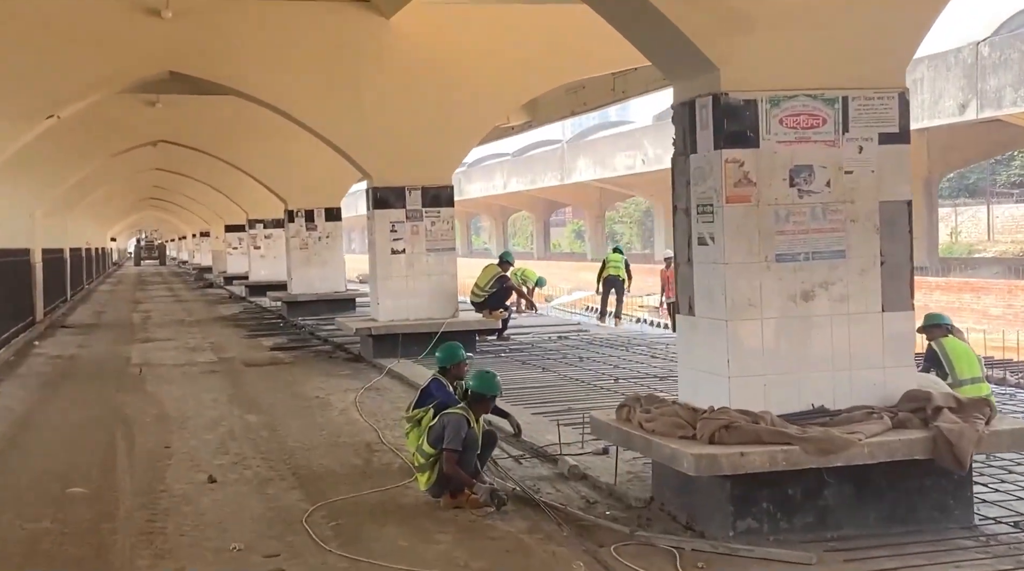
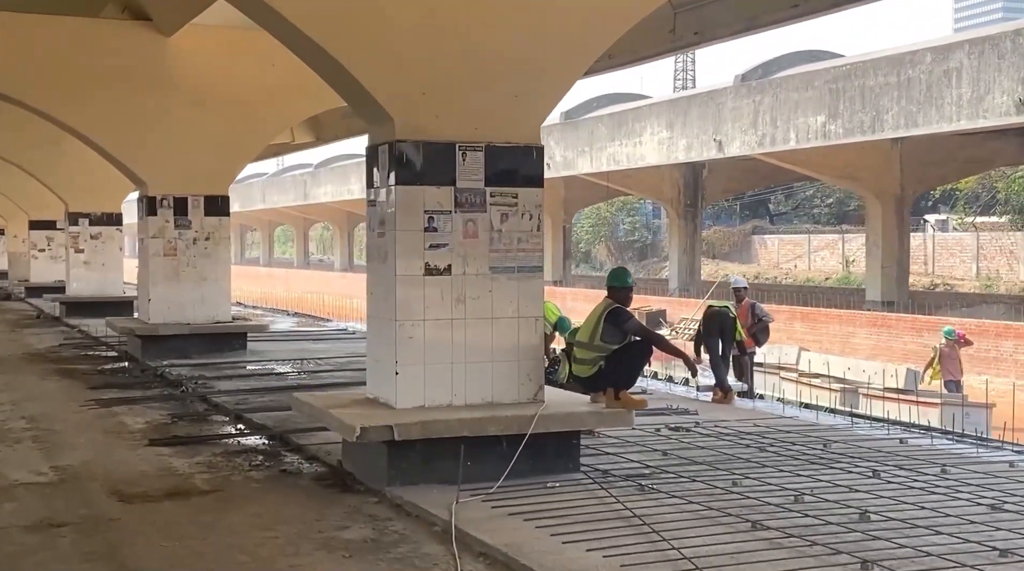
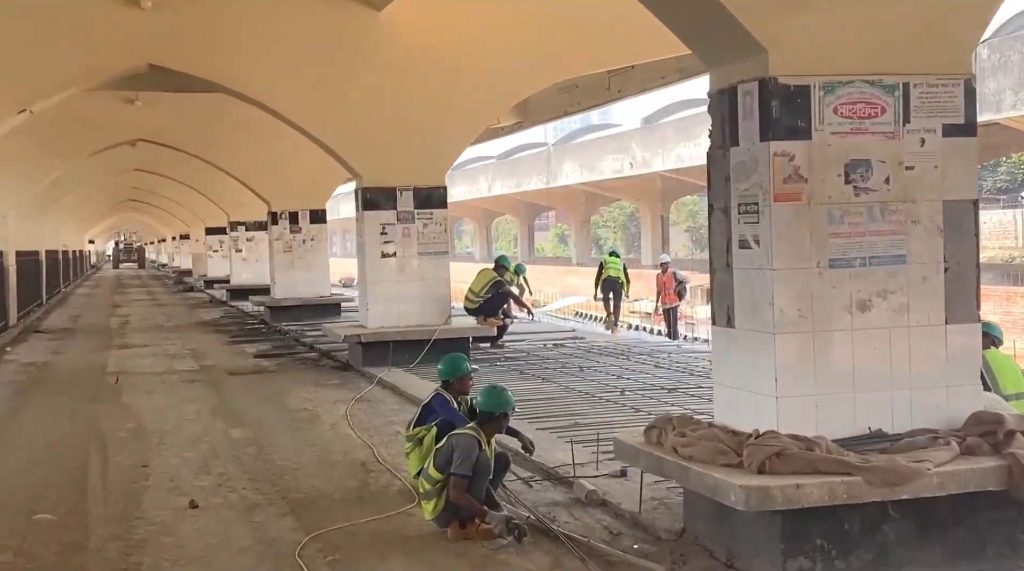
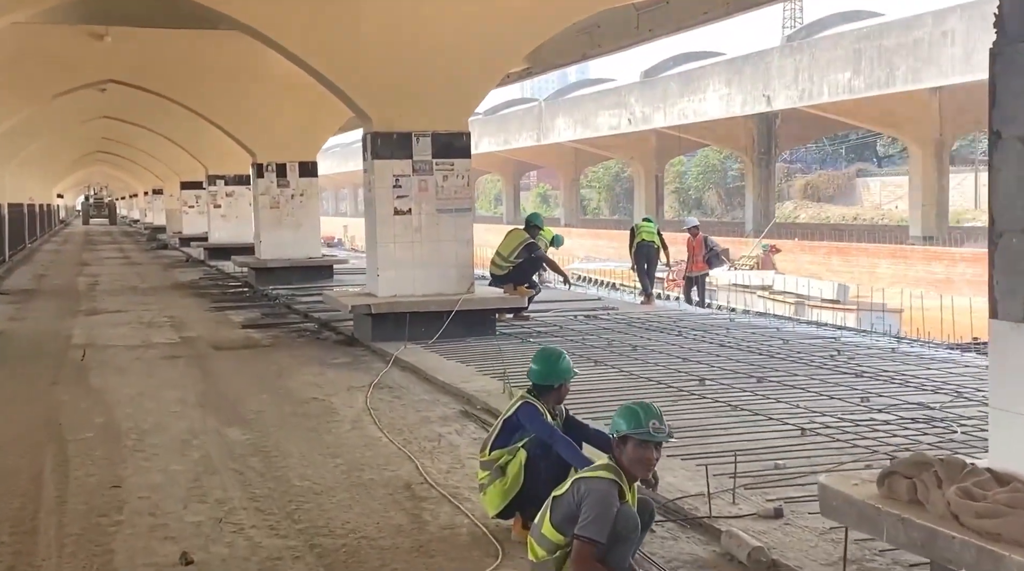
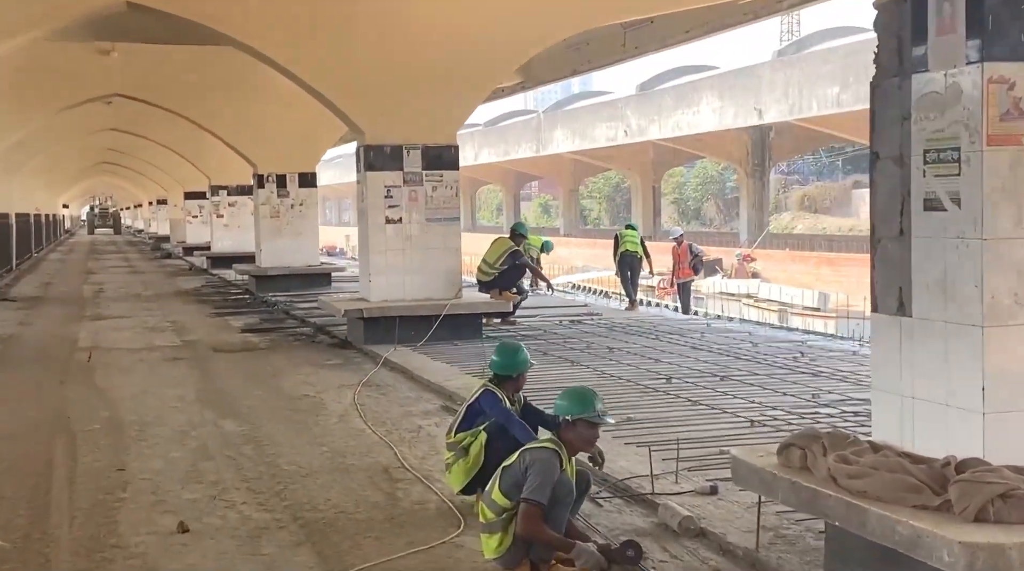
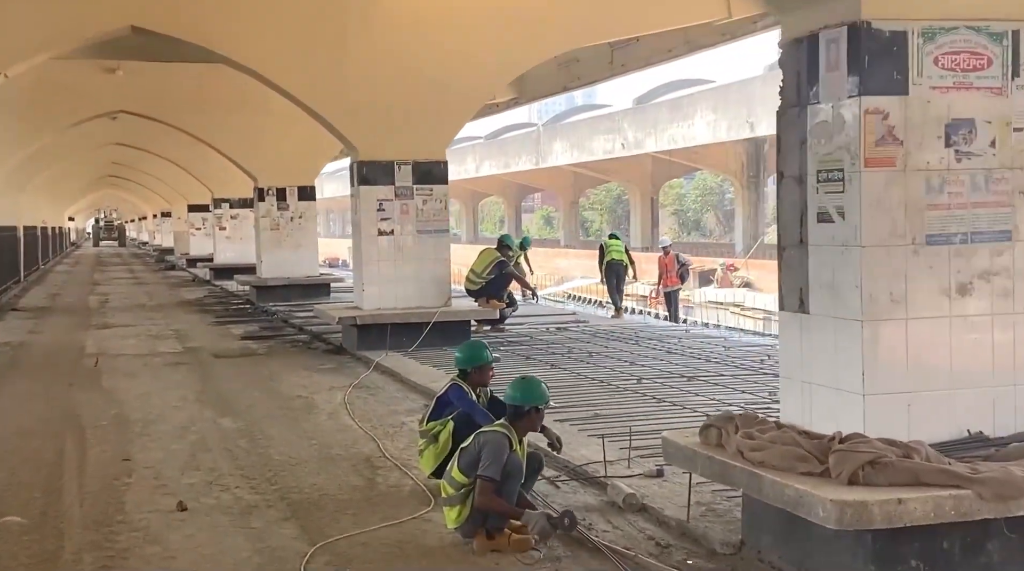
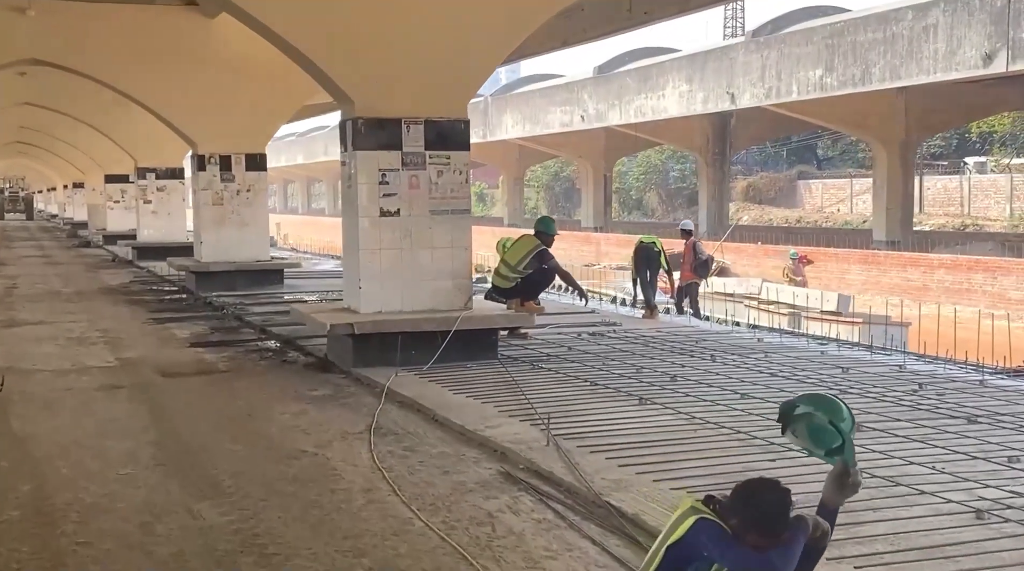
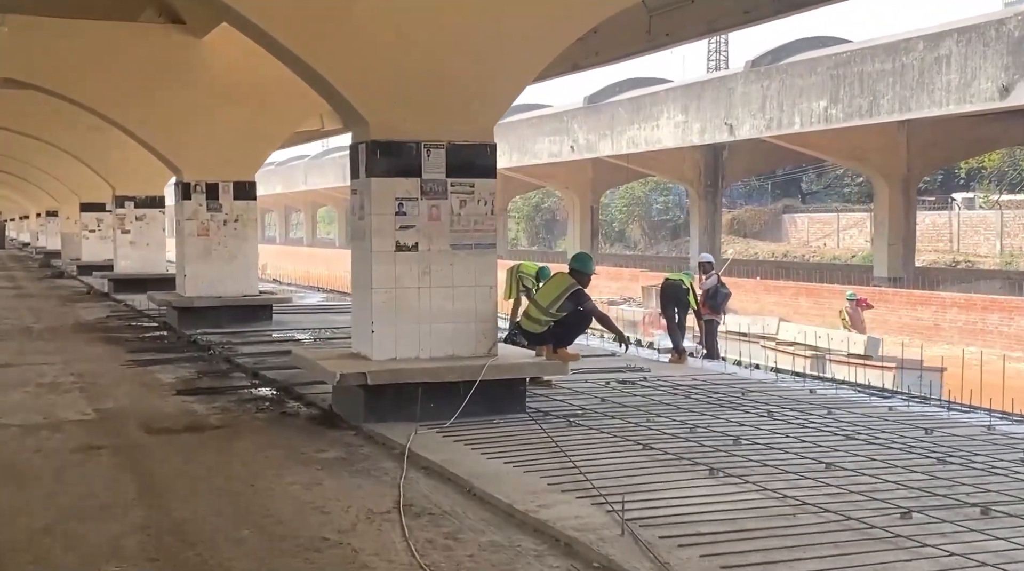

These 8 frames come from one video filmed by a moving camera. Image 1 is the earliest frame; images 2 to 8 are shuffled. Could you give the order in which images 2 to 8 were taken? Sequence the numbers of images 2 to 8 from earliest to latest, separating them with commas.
3, 6, 5, 4, 7, 8, 2
